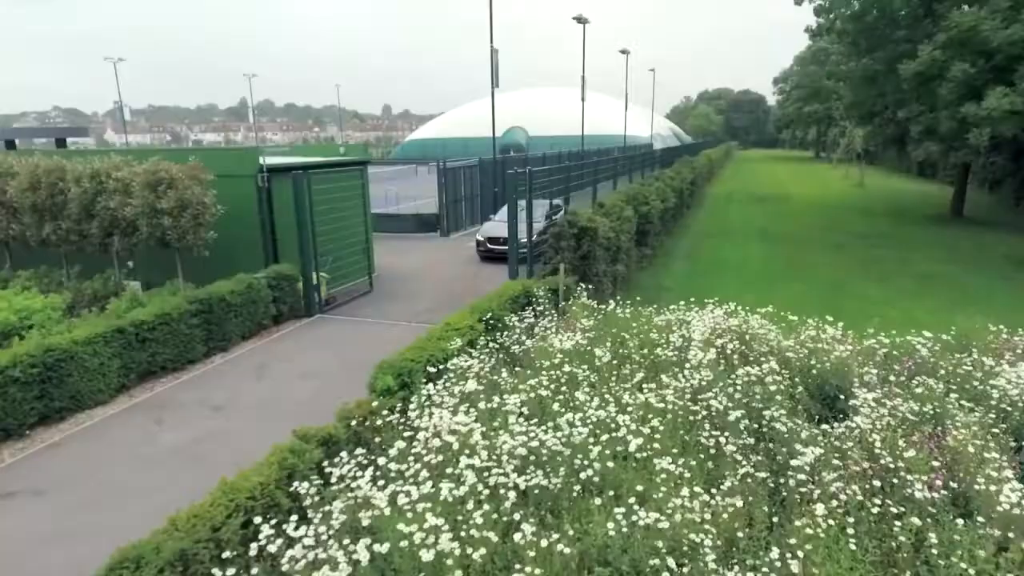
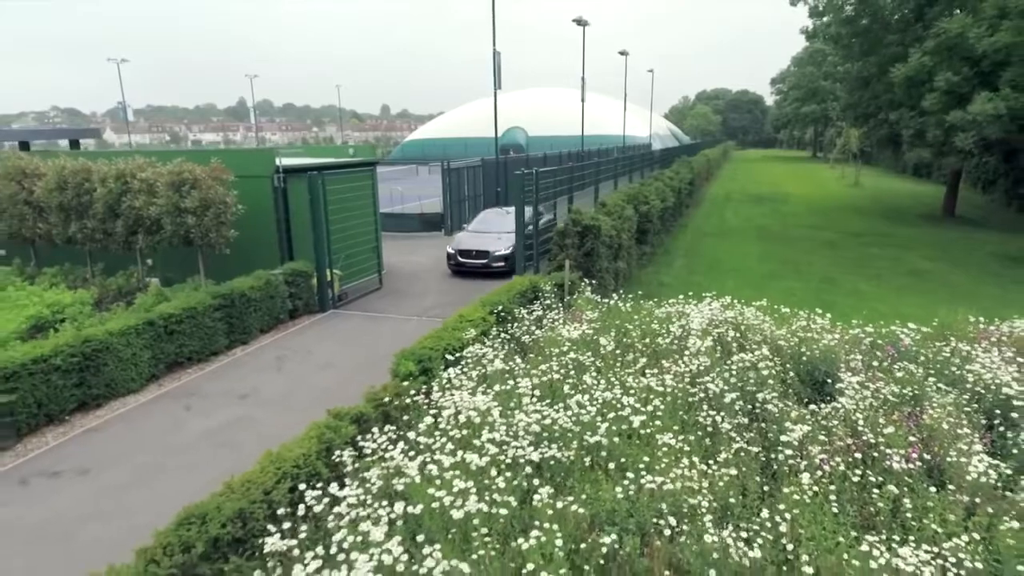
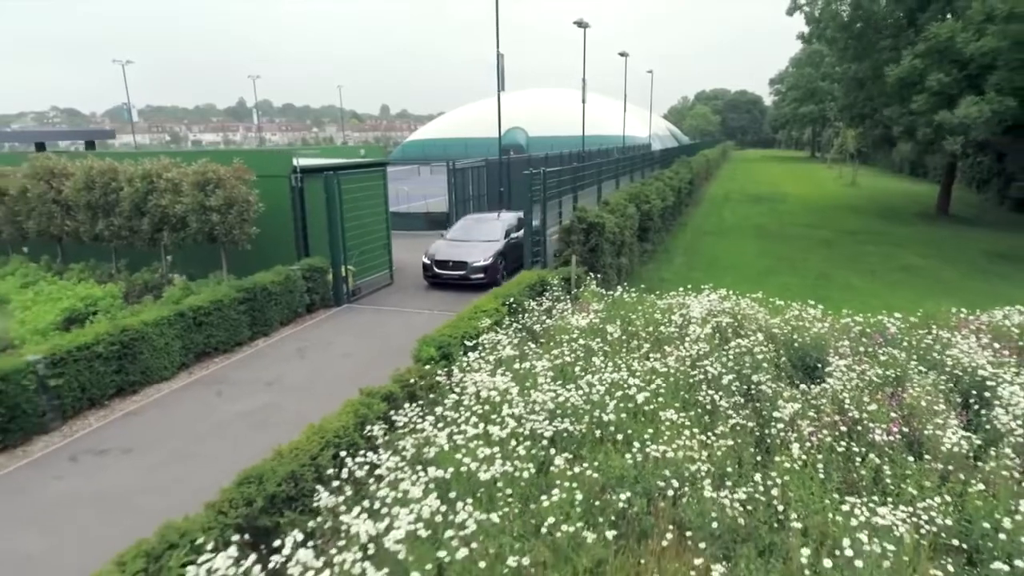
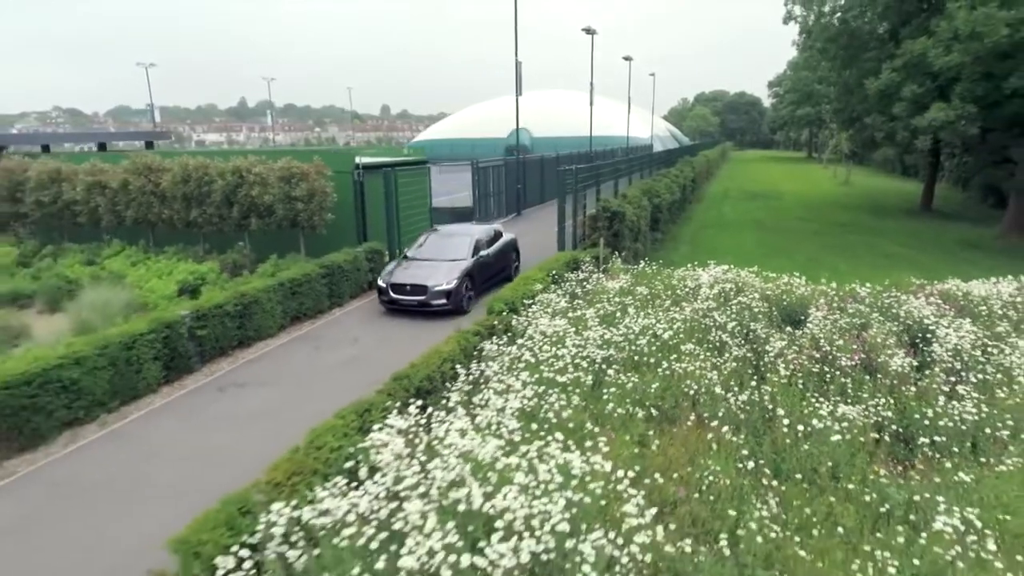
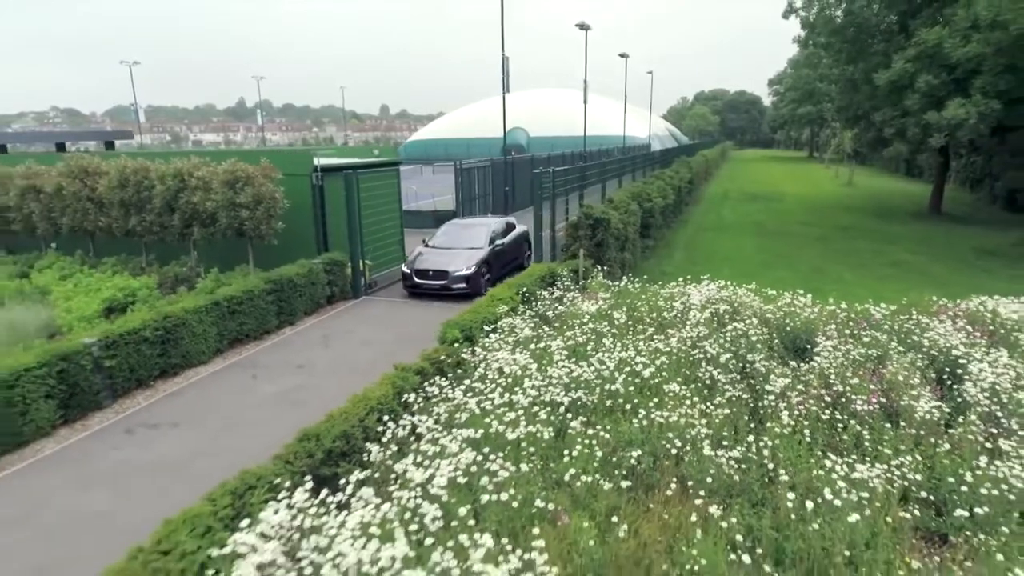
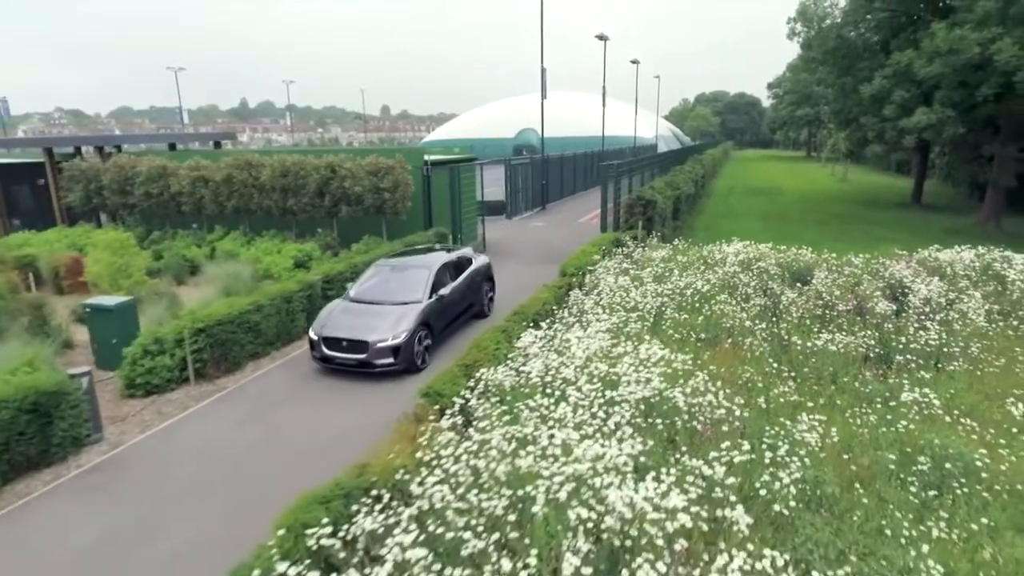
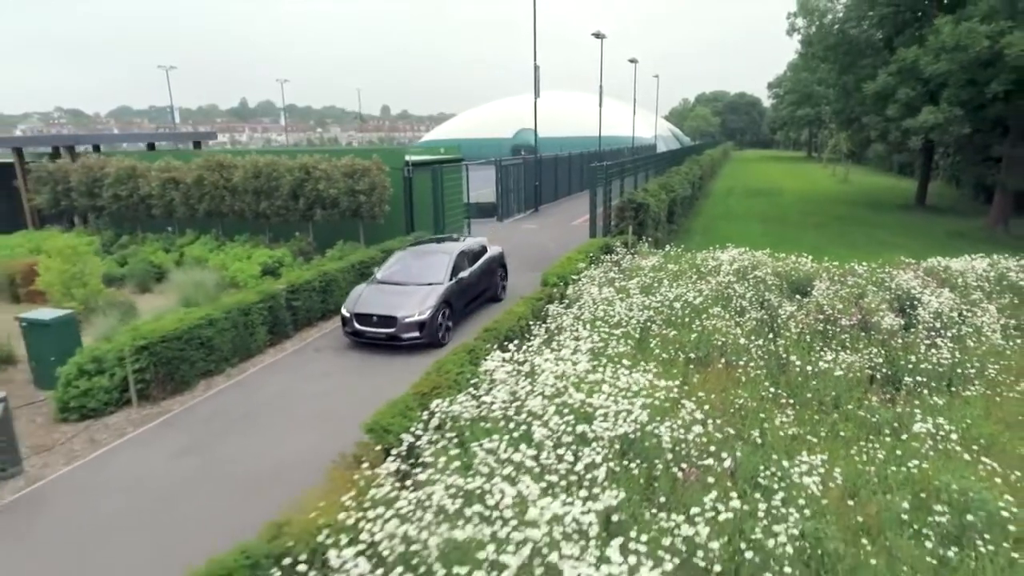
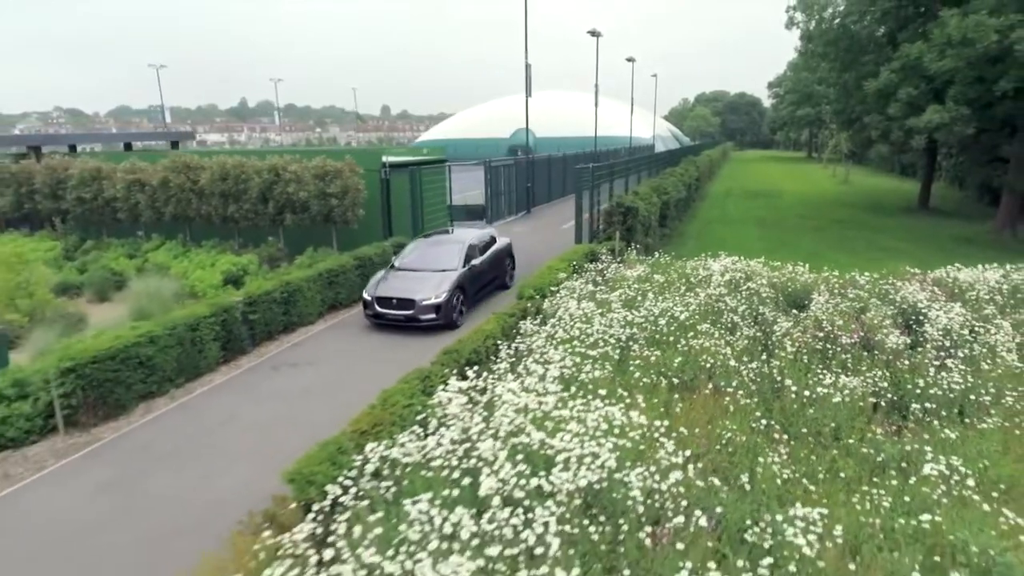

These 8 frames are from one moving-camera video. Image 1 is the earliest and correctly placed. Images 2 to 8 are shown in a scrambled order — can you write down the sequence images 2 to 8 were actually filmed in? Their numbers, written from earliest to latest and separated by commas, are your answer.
2, 3, 5, 4, 8, 7, 6
